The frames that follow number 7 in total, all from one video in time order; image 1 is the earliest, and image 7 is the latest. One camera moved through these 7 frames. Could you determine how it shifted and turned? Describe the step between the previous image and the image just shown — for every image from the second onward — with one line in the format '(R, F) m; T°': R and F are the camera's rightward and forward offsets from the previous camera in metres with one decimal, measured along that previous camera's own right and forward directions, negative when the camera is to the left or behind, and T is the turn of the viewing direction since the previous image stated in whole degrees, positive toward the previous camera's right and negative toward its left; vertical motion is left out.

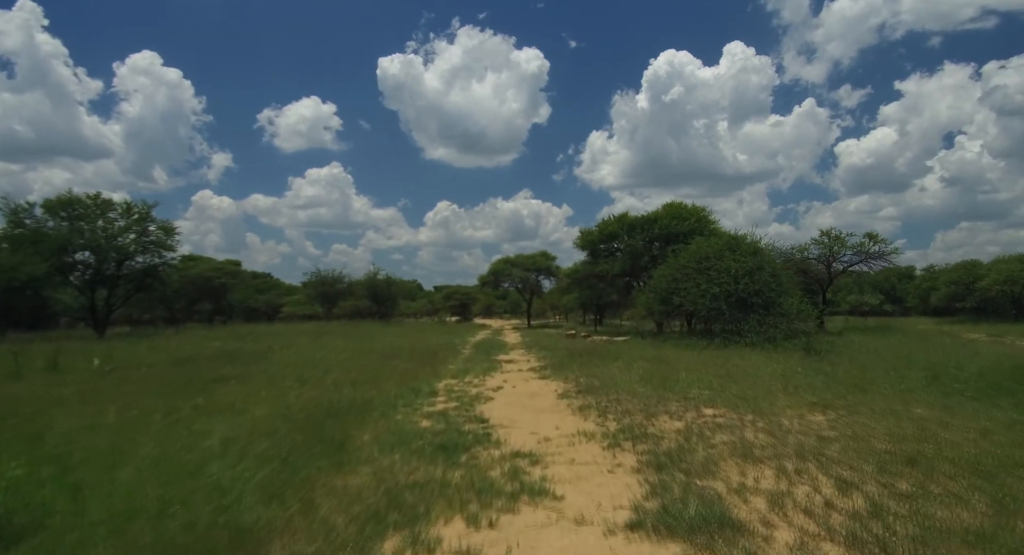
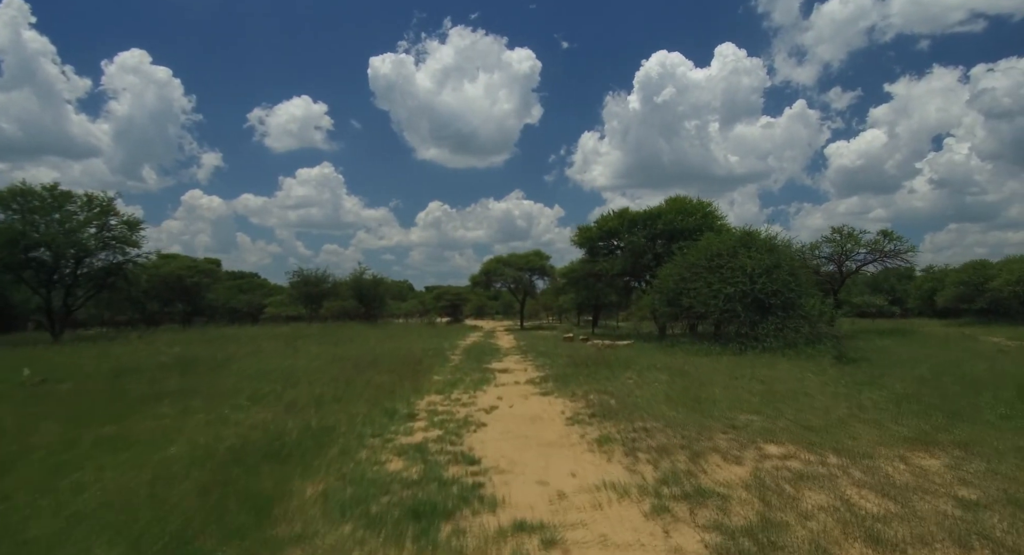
(-0.1, +2.7) m; +1°
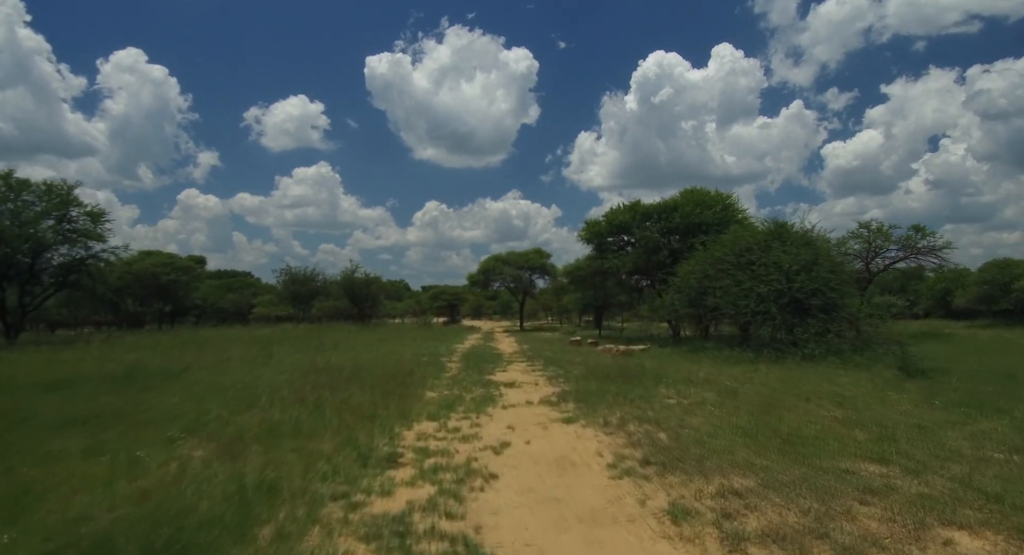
(-0.4, +3.1) m; 0°
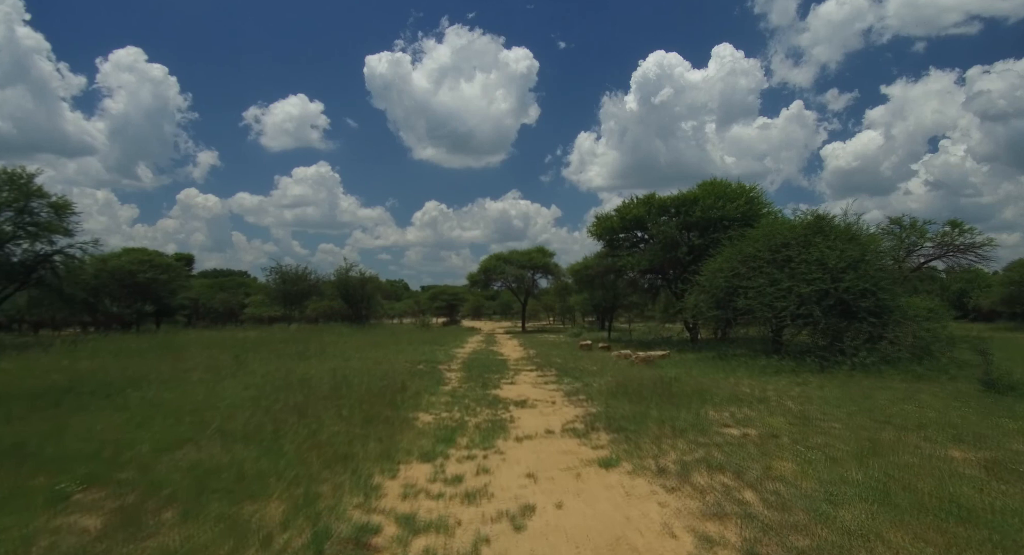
(-0.3, +2.7) m; 0°
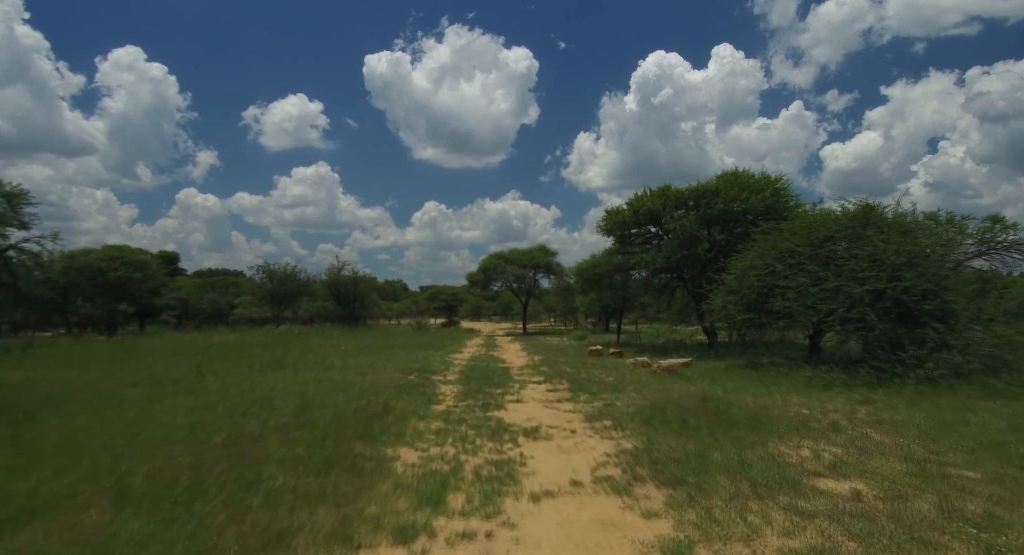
(-0.2, +2.8) m; 0°
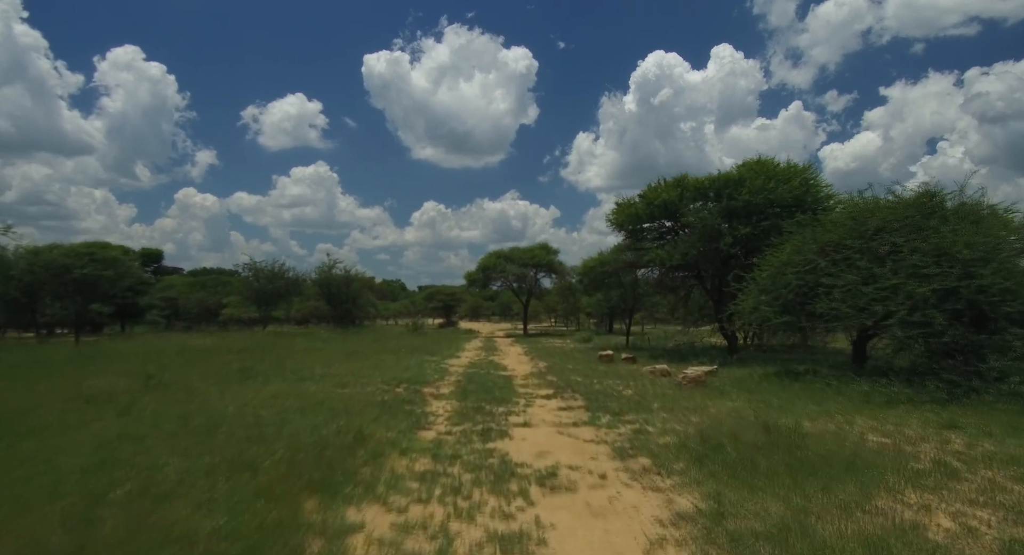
(-0.2, +2.6) m; 0°
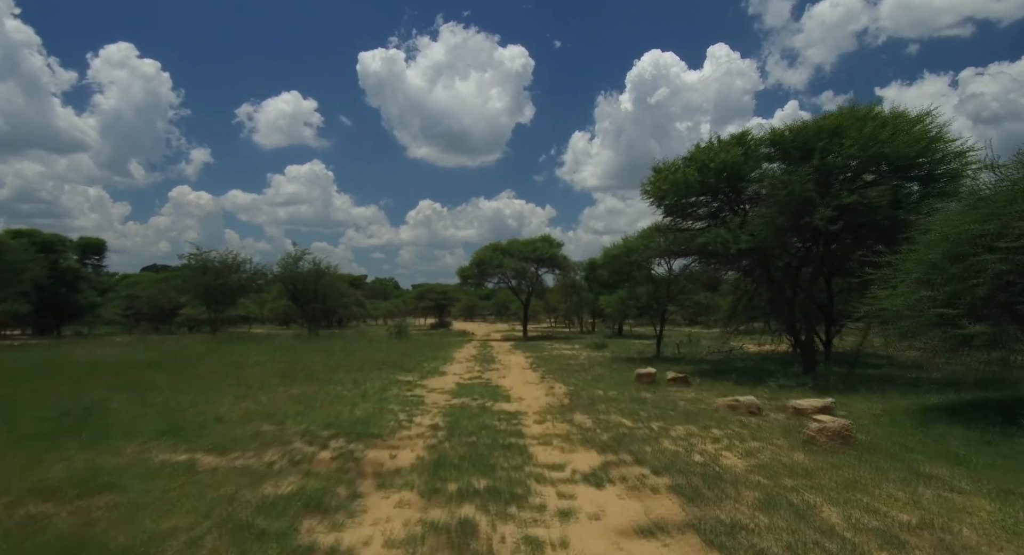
(-0.3, +7.3) m; +1°
